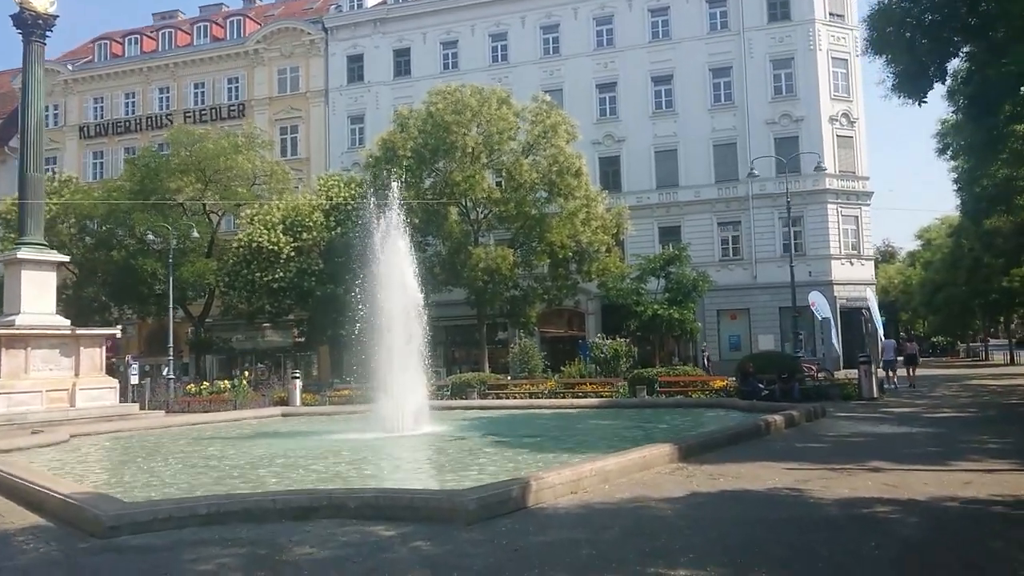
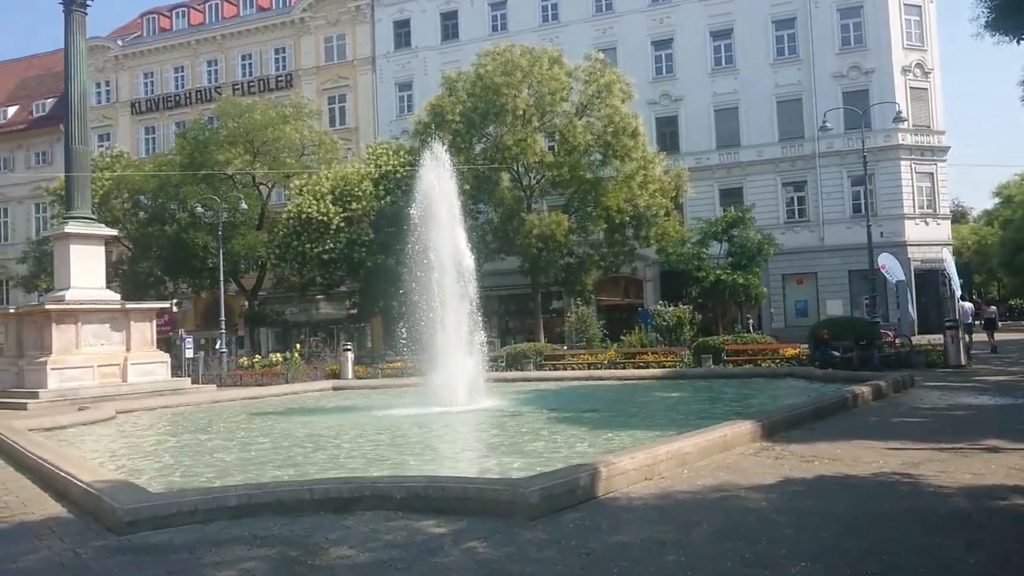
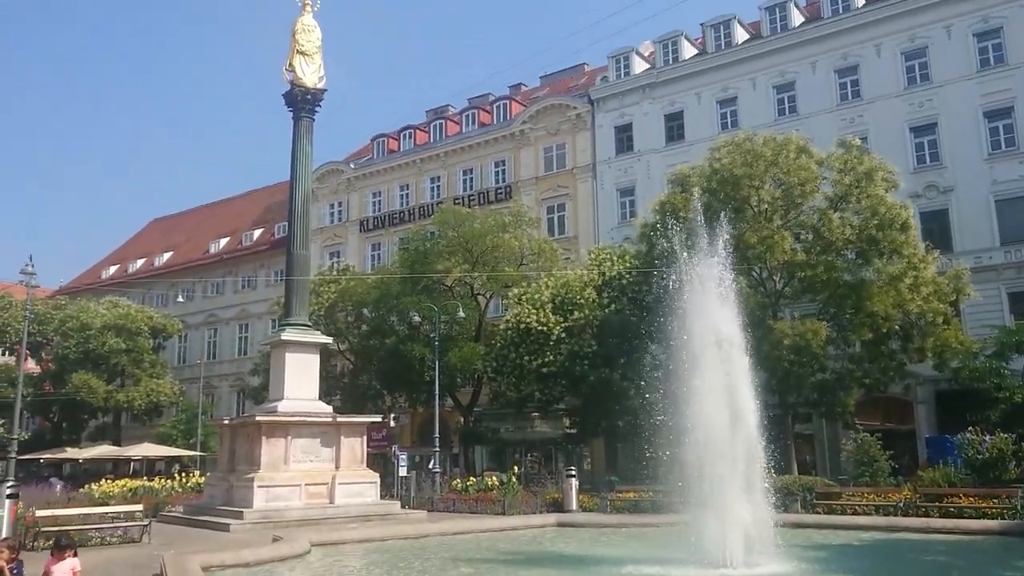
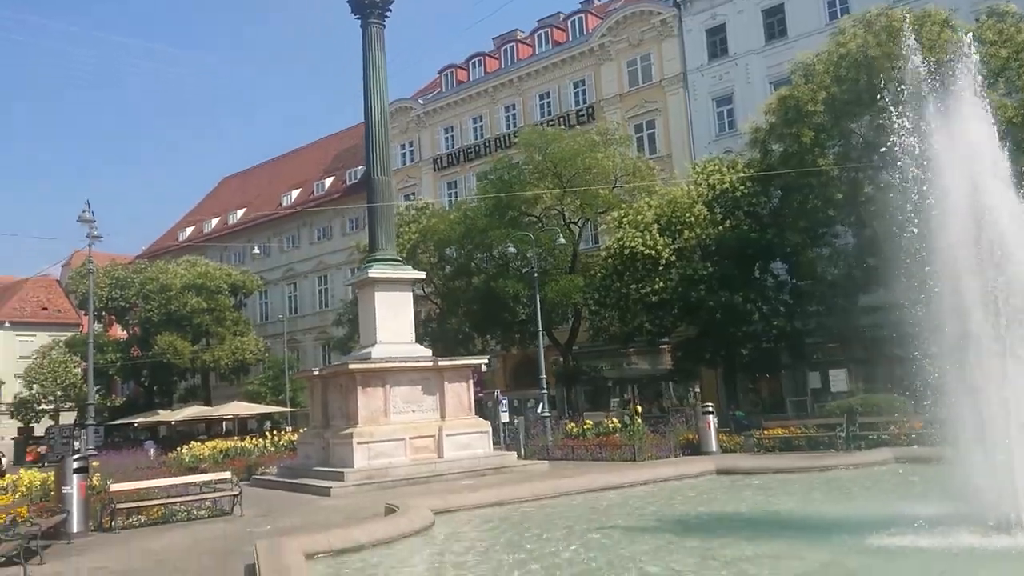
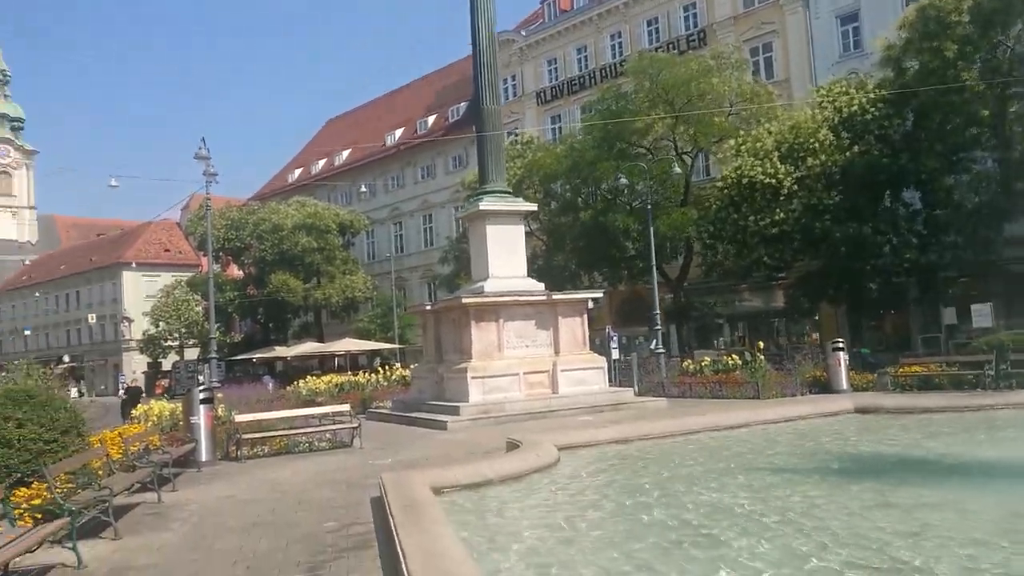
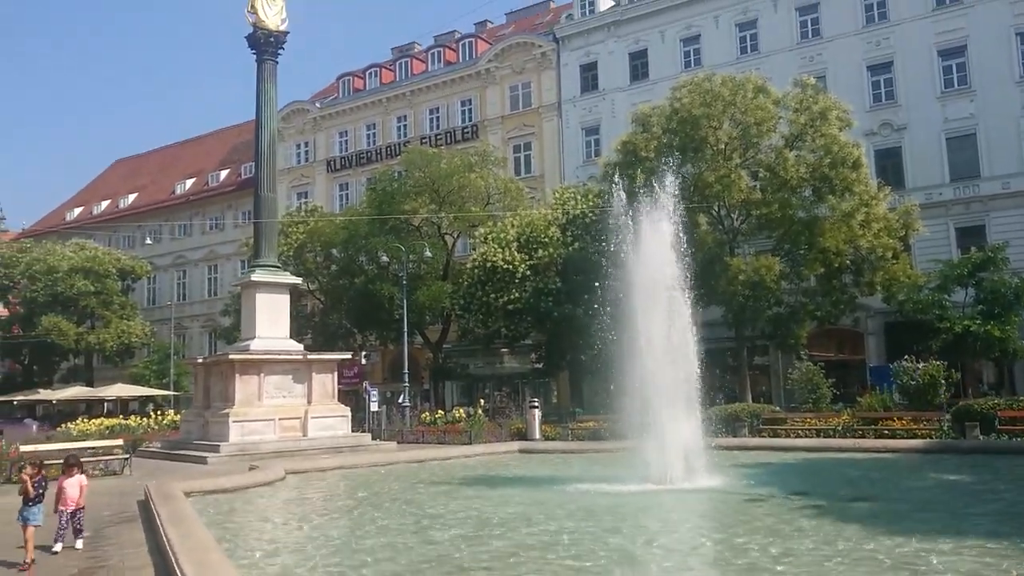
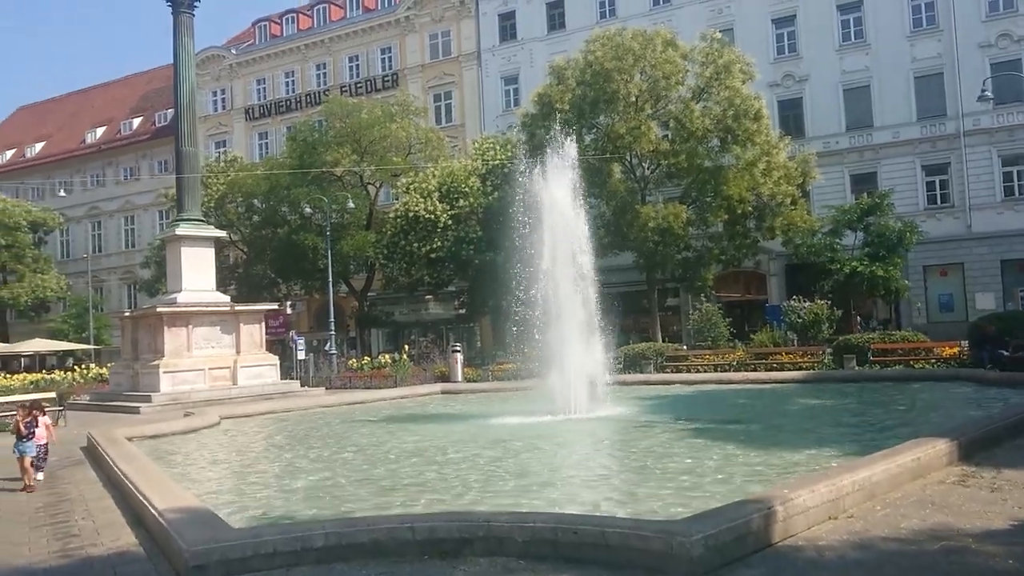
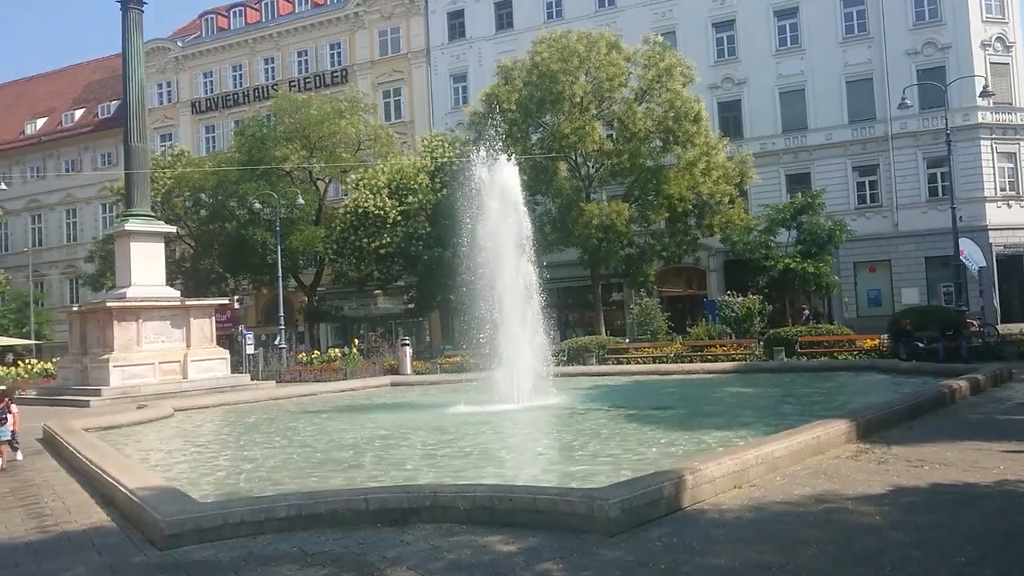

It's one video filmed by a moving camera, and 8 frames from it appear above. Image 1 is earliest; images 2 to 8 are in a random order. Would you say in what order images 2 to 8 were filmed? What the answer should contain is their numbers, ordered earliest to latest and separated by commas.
2, 8, 7, 6, 3, 4, 5
